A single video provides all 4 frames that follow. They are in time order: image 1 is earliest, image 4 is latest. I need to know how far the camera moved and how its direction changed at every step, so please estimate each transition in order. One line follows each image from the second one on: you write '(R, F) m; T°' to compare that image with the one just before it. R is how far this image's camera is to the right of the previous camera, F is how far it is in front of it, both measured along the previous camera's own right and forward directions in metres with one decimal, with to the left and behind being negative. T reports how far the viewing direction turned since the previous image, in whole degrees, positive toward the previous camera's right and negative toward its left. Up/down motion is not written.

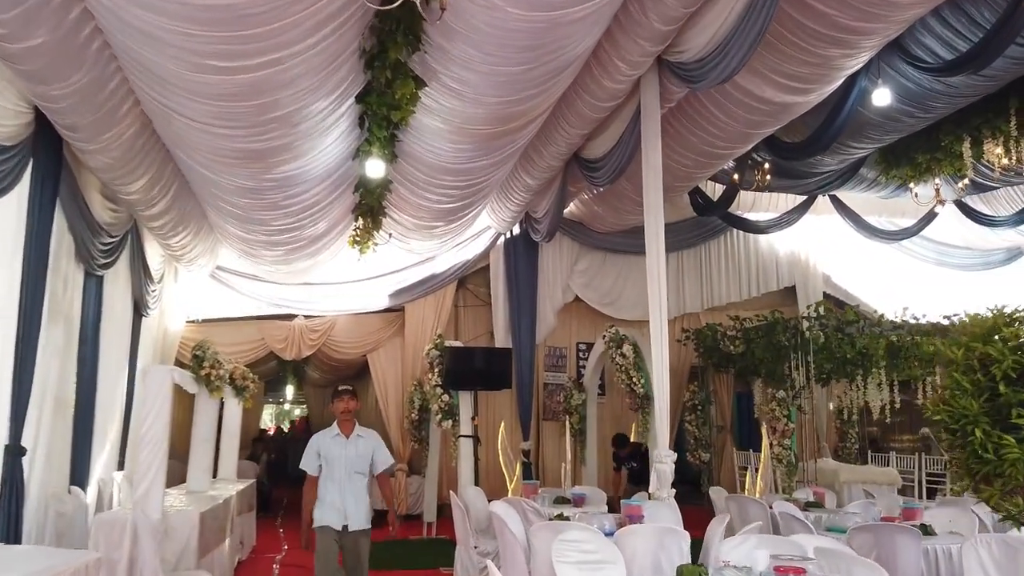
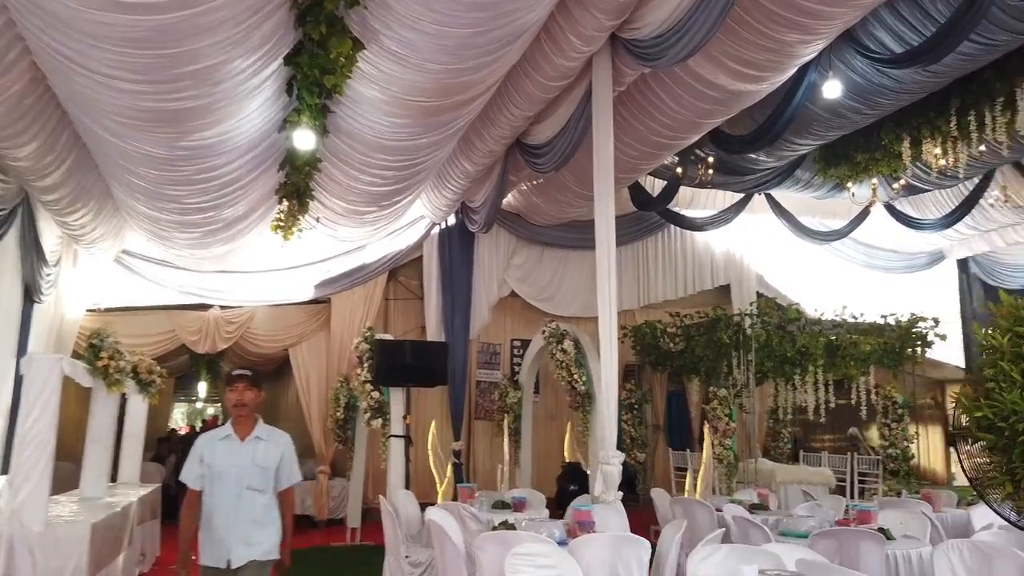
(-0.1, +0.4) m; +6°
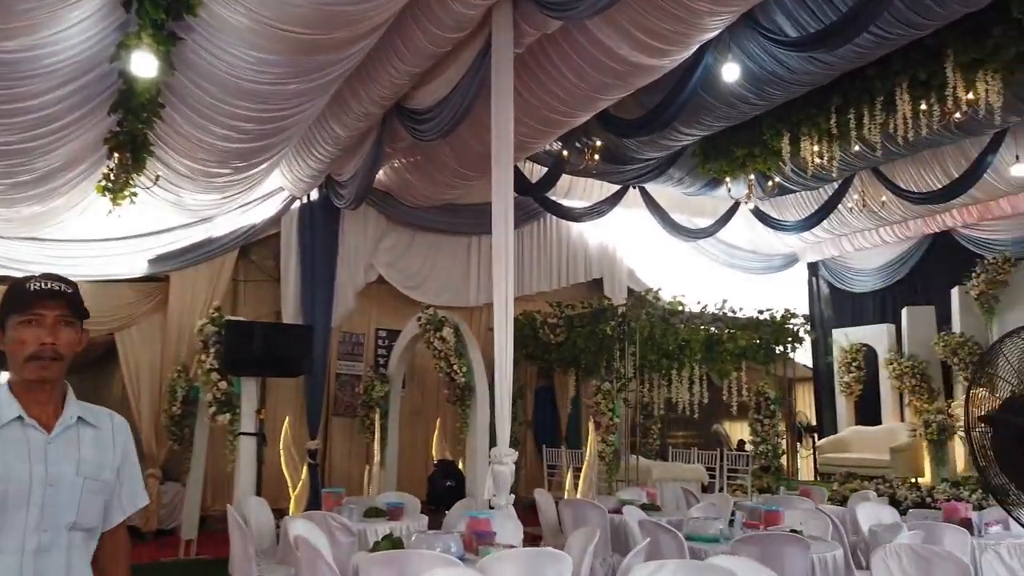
(-0.2, +0.7) m; +11°
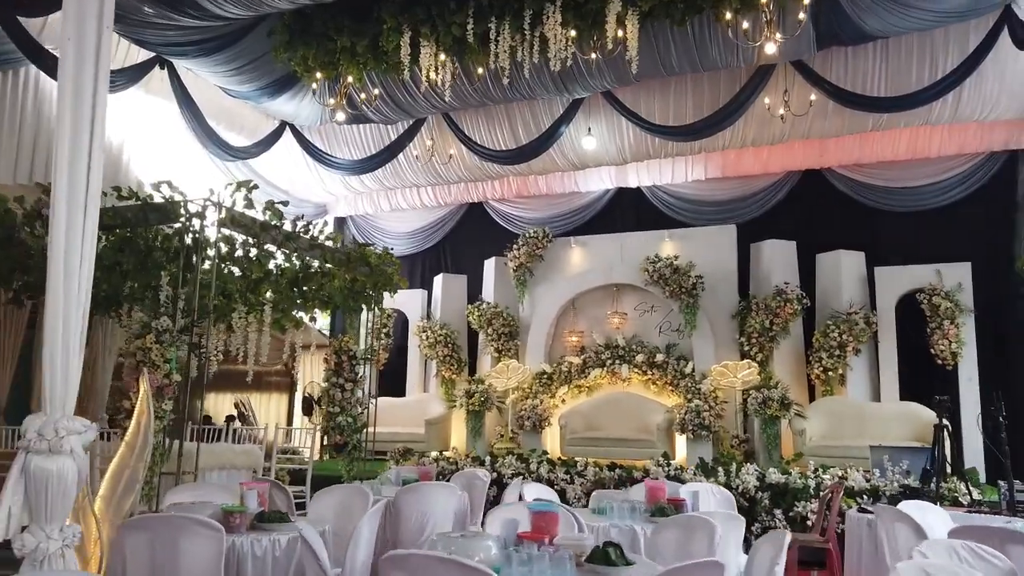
(-0.5, +2.4) m; +40°
